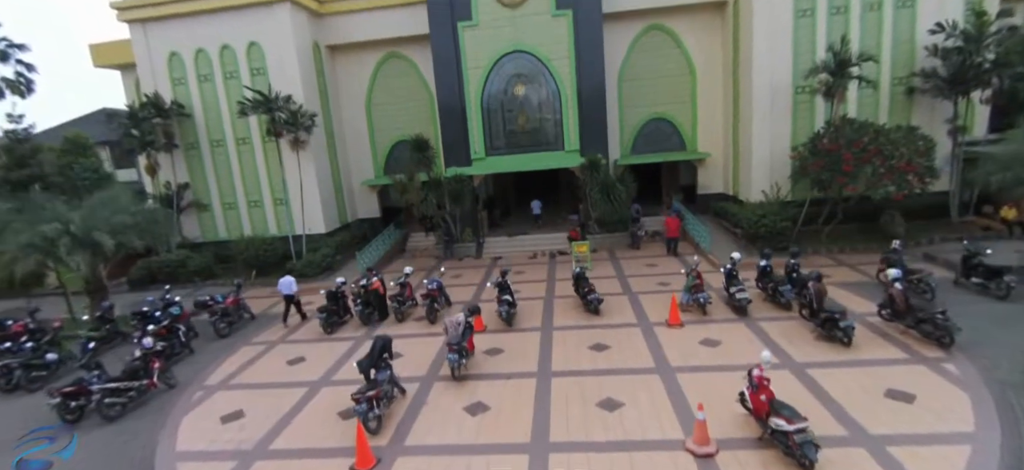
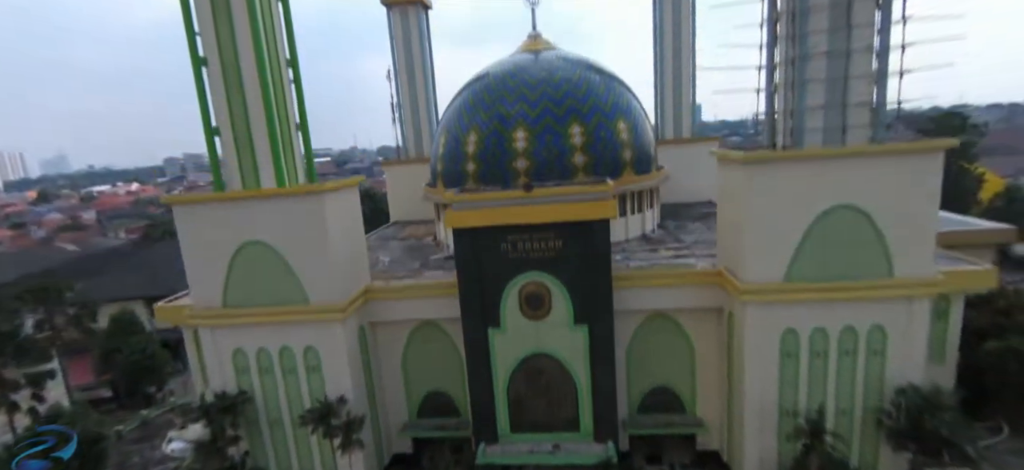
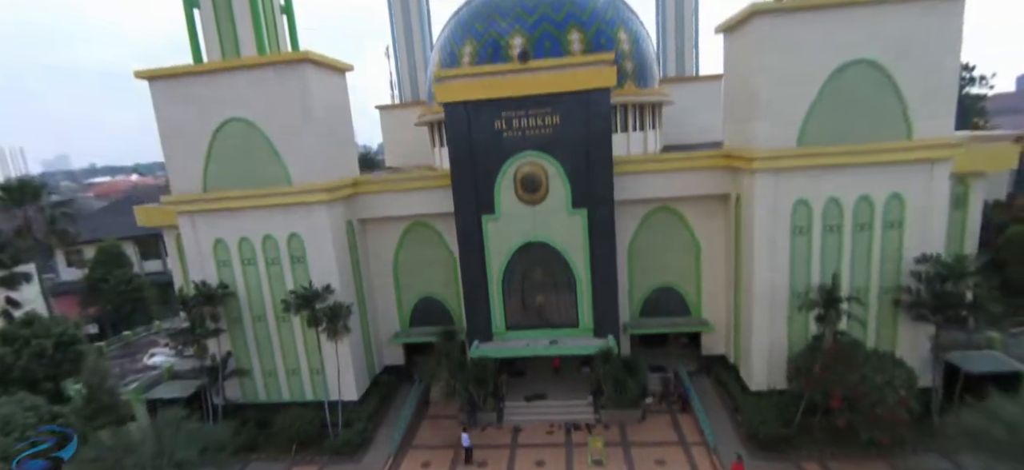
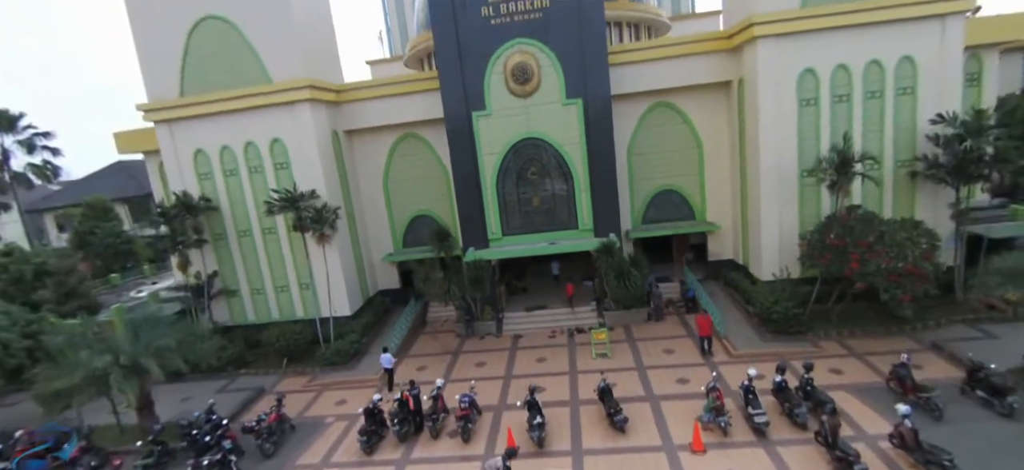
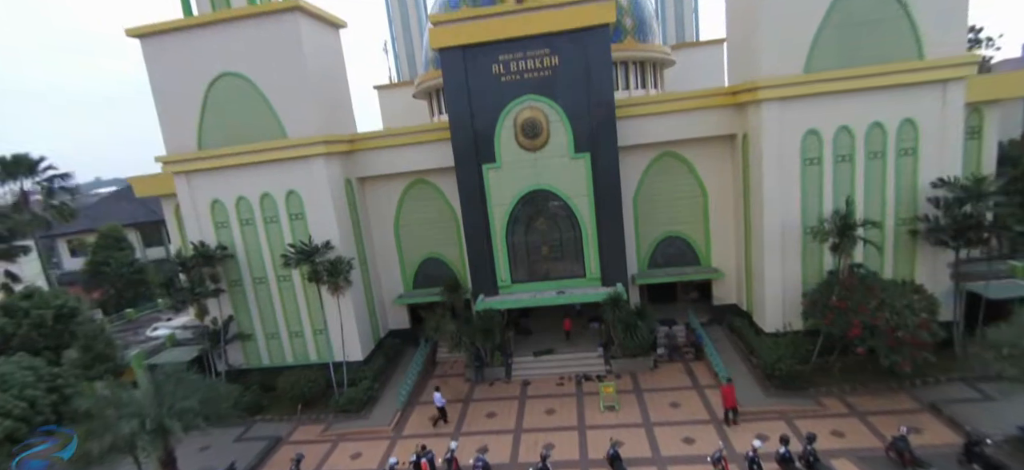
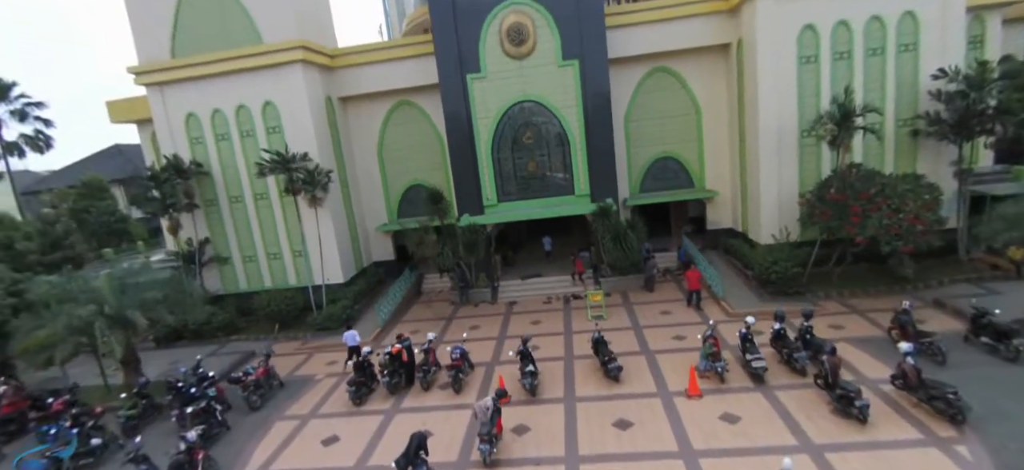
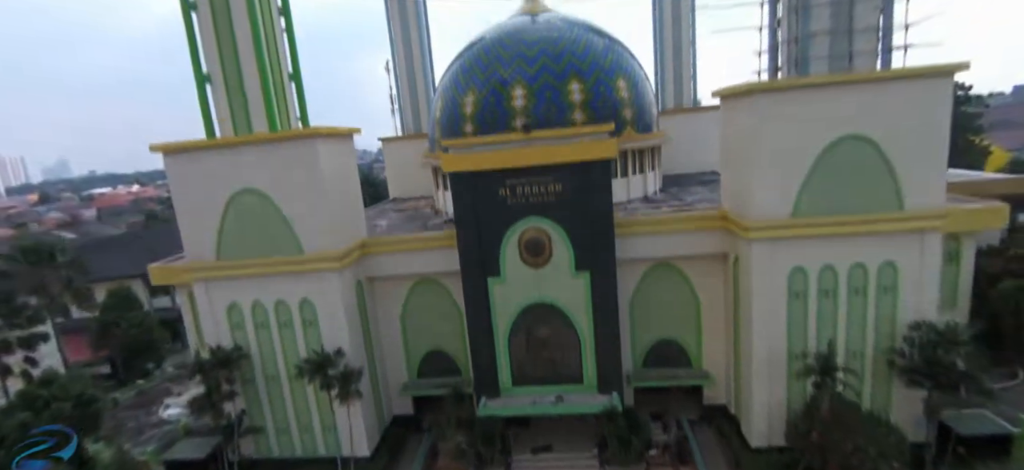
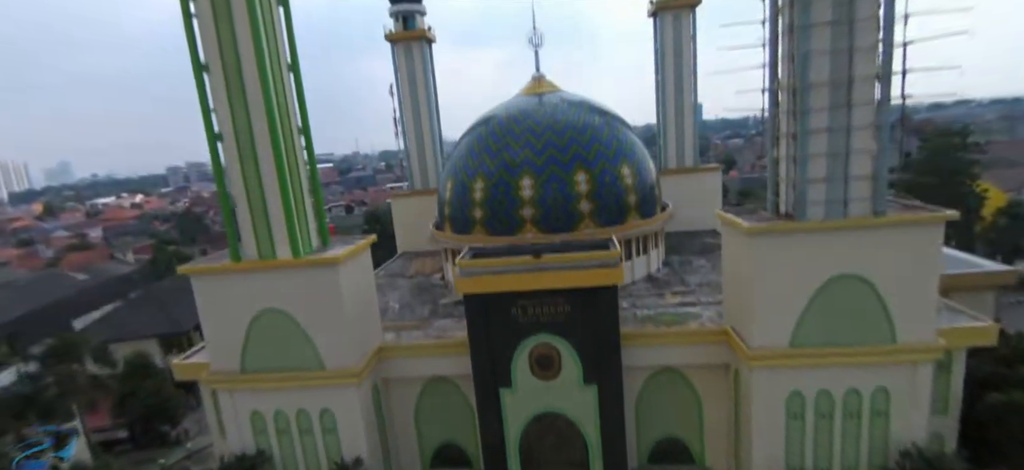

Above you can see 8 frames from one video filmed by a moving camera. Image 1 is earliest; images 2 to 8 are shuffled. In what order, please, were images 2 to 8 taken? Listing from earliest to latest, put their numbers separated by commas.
6, 4, 5, 3, 7, 2, 8
